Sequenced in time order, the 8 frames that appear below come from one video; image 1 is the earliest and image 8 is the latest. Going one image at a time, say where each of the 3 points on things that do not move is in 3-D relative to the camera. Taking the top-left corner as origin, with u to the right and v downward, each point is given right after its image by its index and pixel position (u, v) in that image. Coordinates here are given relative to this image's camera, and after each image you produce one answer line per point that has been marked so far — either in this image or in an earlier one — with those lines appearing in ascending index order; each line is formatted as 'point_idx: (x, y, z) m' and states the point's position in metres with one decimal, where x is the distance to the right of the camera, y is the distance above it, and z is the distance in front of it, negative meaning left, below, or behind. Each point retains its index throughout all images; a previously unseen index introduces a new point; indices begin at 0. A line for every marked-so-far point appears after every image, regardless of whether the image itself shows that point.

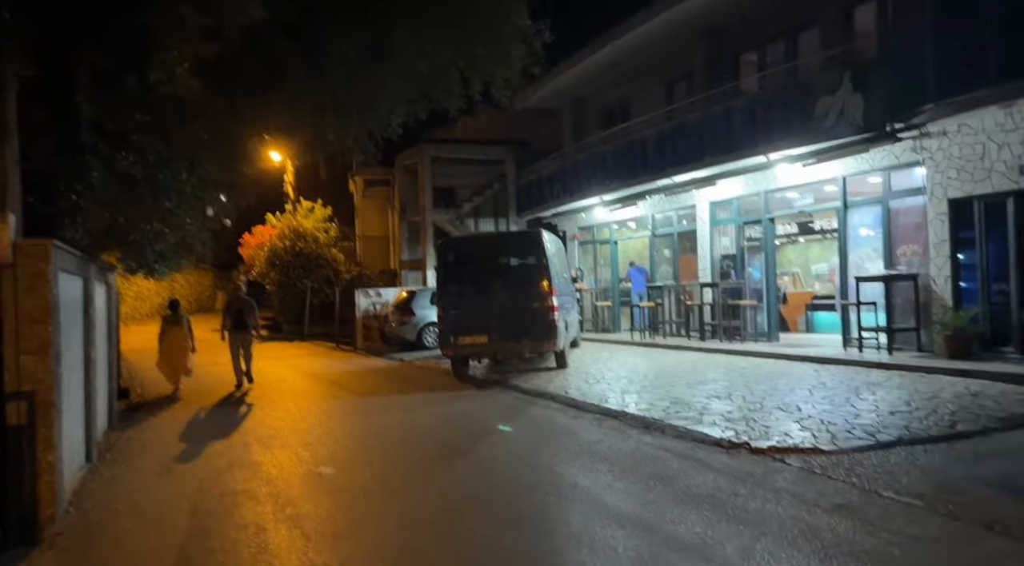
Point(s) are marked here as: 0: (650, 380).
0: (+2.2, -1.5, +11.7) m
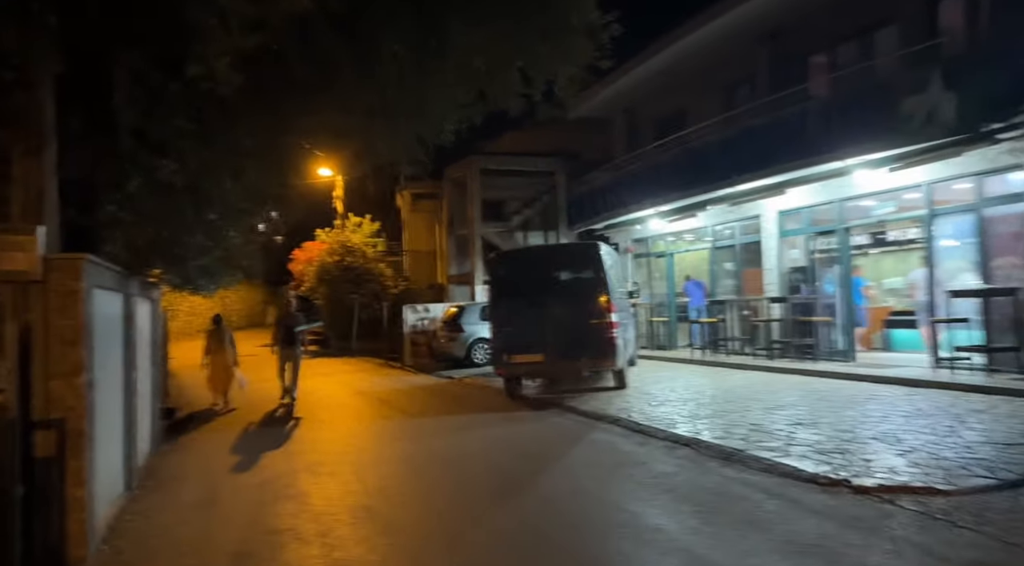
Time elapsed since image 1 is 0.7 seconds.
0: (+3.1, -1.8, +10.8) m
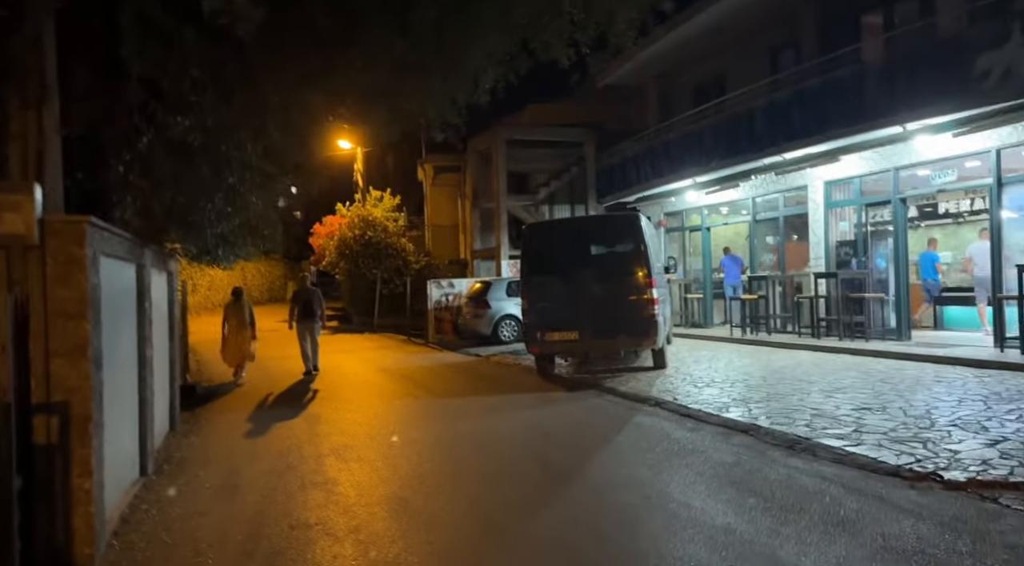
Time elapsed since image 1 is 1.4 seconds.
0: (+3.6, -1.4, +10.1) m
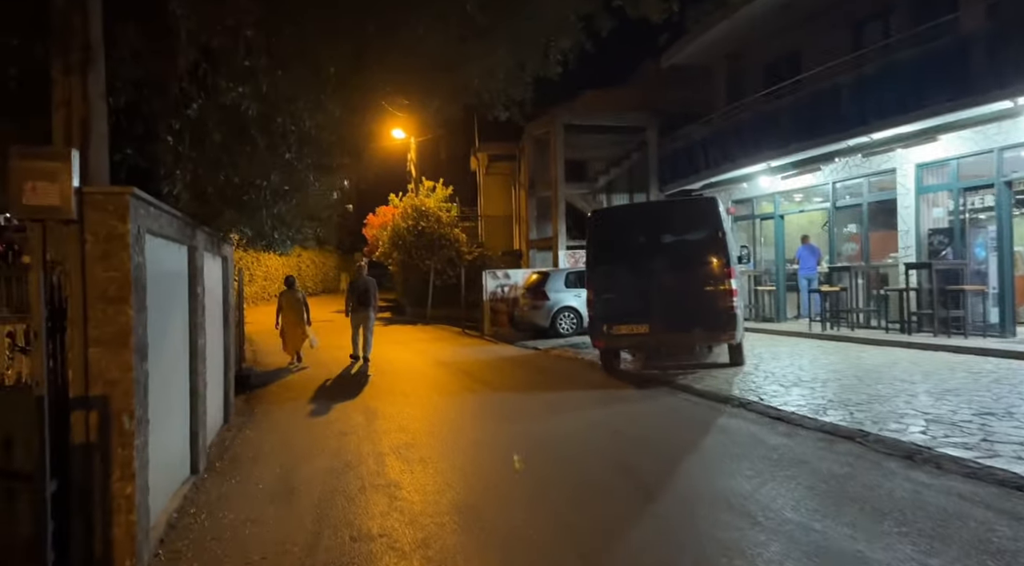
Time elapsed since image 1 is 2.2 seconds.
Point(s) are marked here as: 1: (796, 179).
0: (+4.5, -1.3, +9.2) m
1: (+6.5, +2.4, +16.7) m
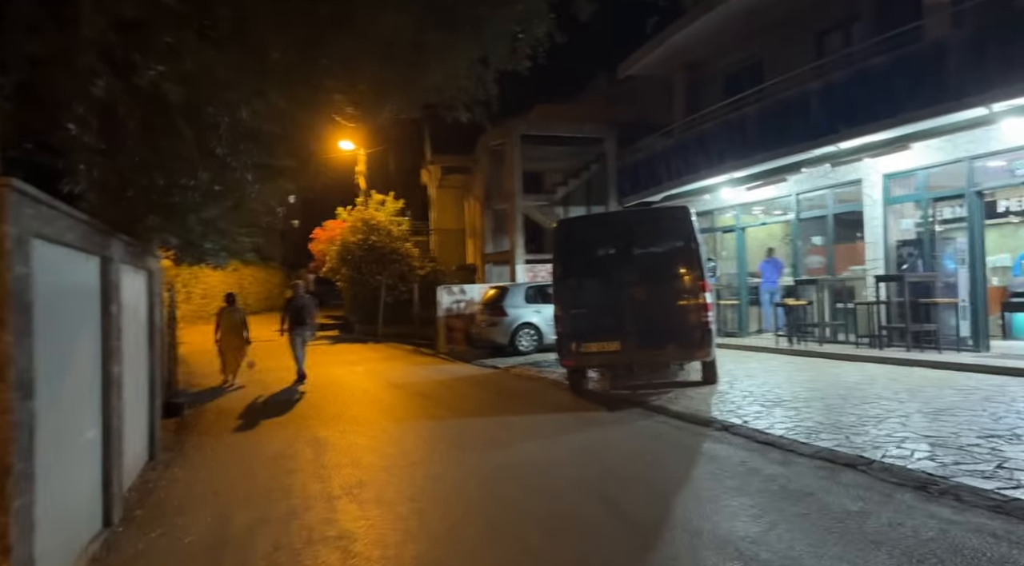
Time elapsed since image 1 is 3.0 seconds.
0: (+4.0, -1.4, +8.7) m
1: (+5.5, +2.1, +16.4) m
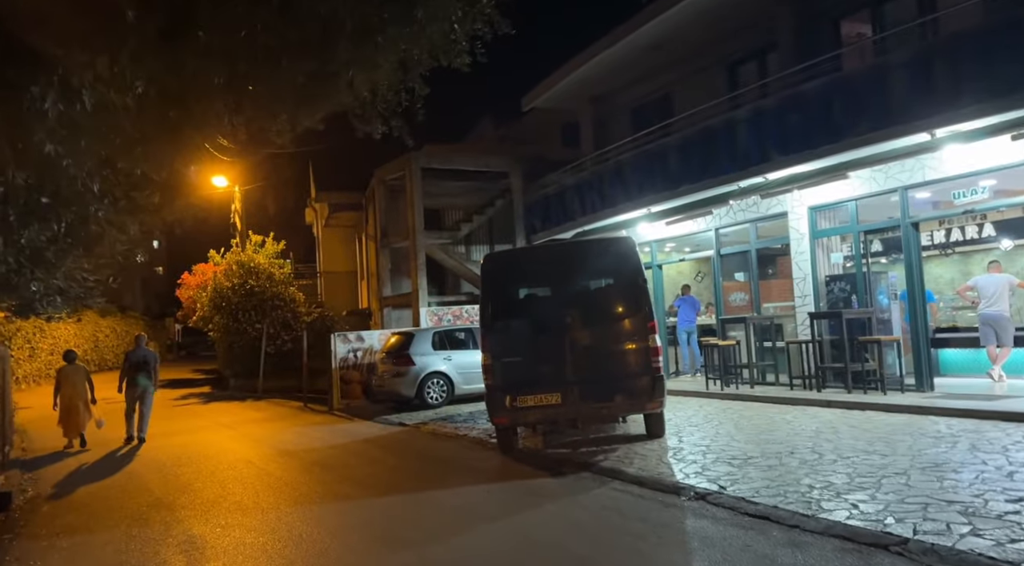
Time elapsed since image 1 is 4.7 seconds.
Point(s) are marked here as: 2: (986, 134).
0: (+3.4, -1.8, +7.6) m
1: (+3.5, +1.2, +15.7) m
2: (+6.2, +1.9, +9.4) m
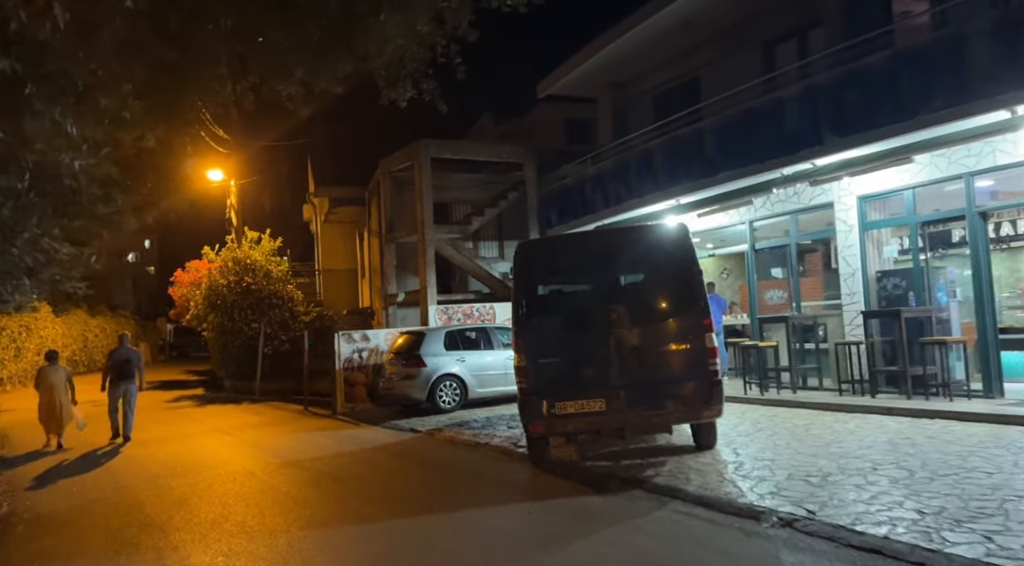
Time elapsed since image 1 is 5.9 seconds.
0: (+3.8, -1.8, +6.6) m
1: (+3.9, +1.3, +14.7) m
2: (+6.6, +2.0, +8.4) m
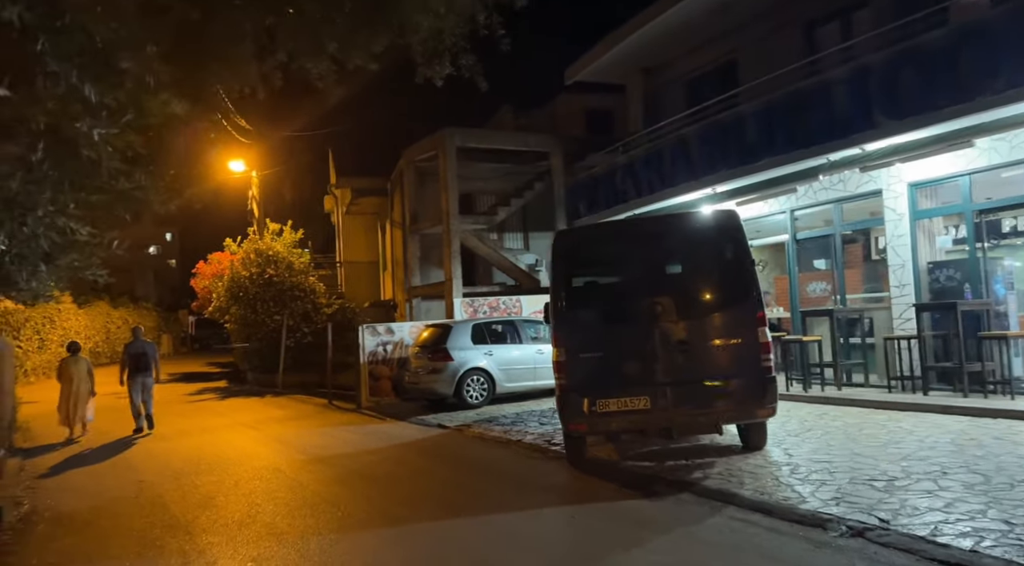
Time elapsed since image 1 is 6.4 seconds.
0: (+4.2, -1.7, +6.1) m
1: (+4.5, +1.4, +14.2) m
2: (+7.0, +2.1, +7.8) m
